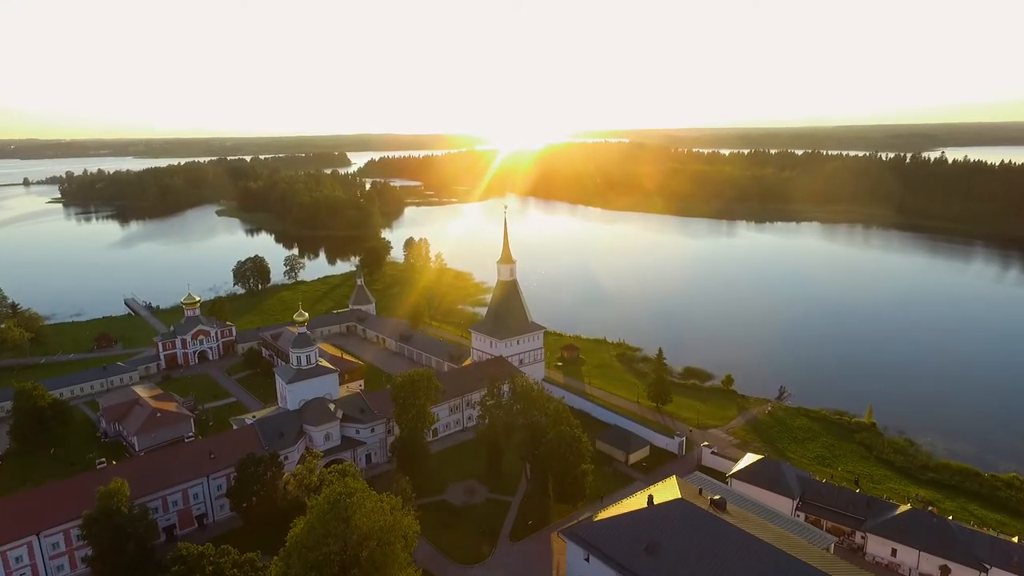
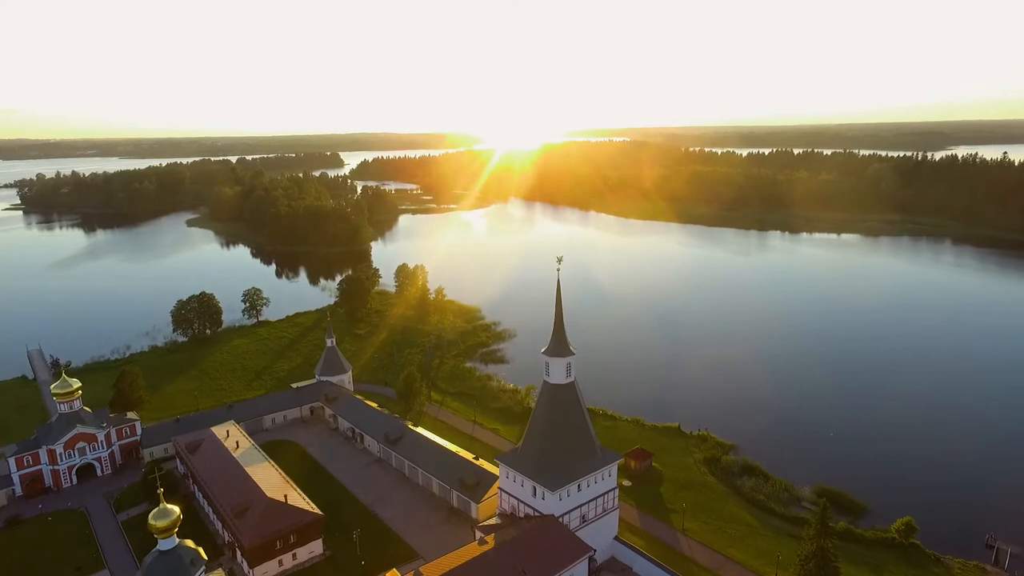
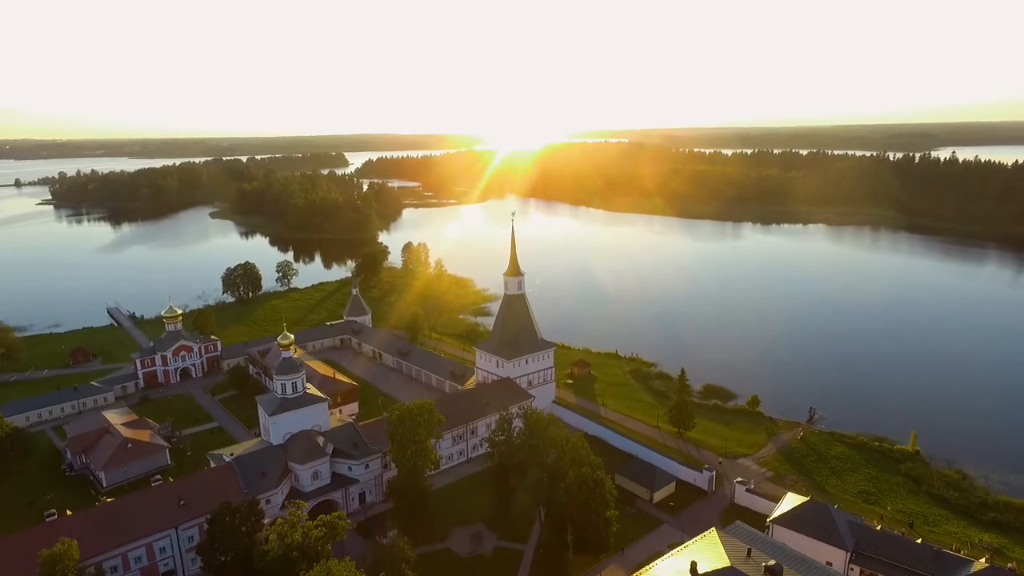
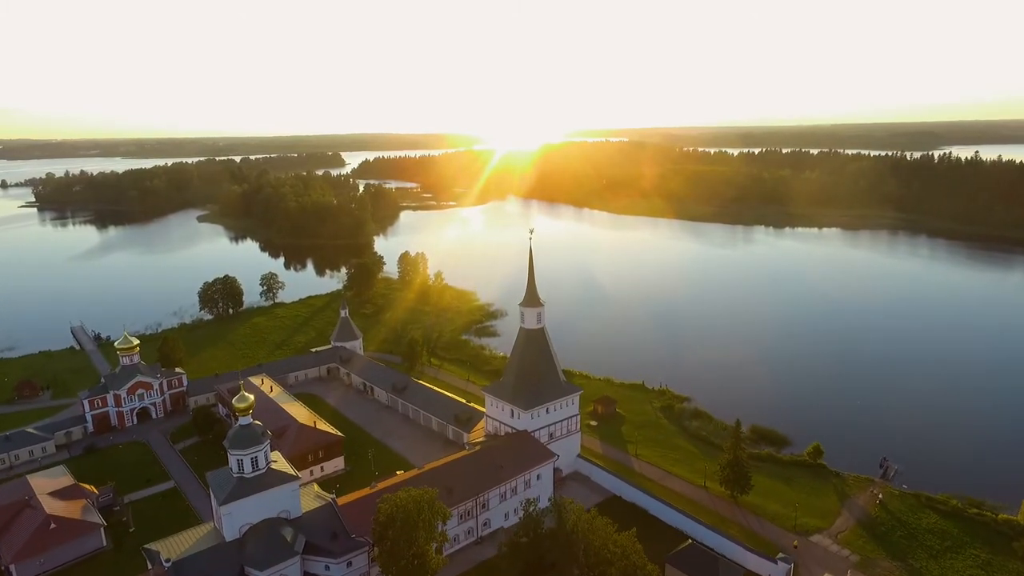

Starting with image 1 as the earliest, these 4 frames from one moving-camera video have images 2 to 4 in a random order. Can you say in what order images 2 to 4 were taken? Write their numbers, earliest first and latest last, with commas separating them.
3, 4, 2
